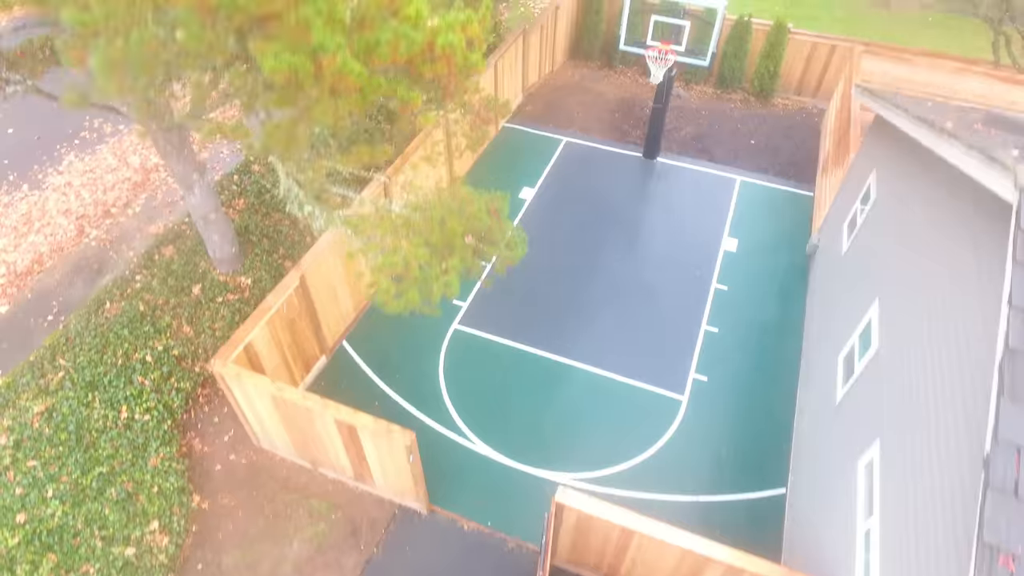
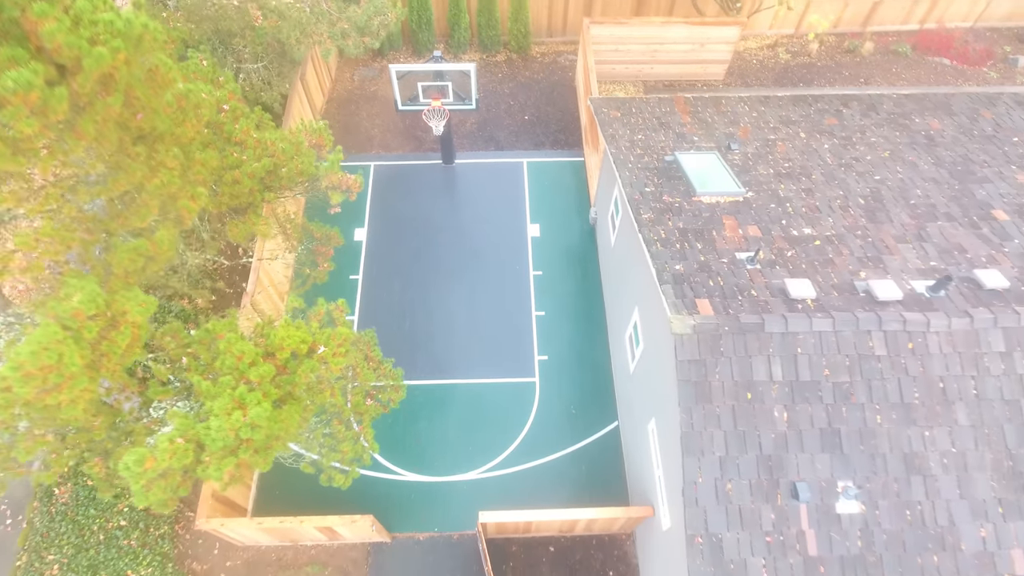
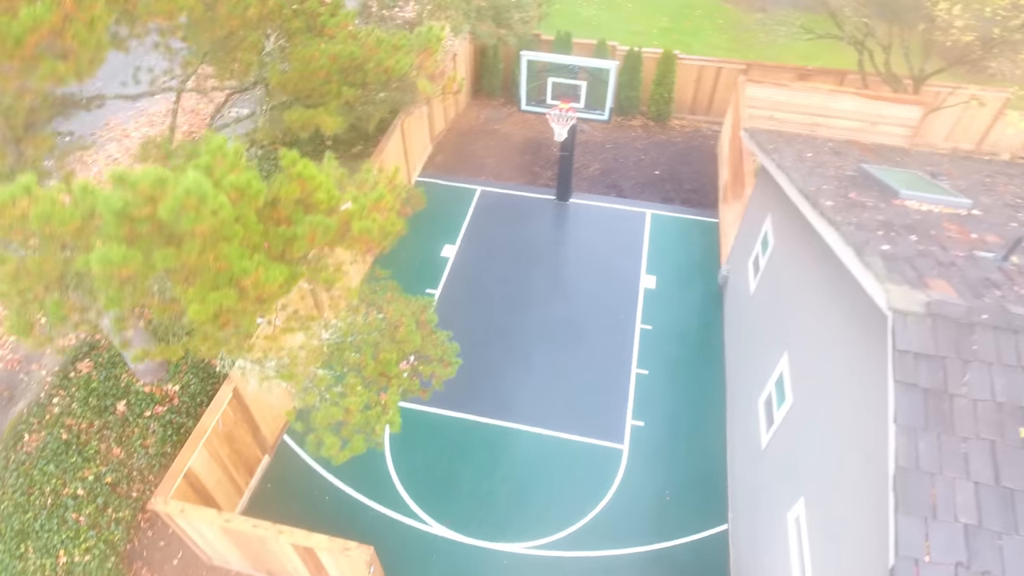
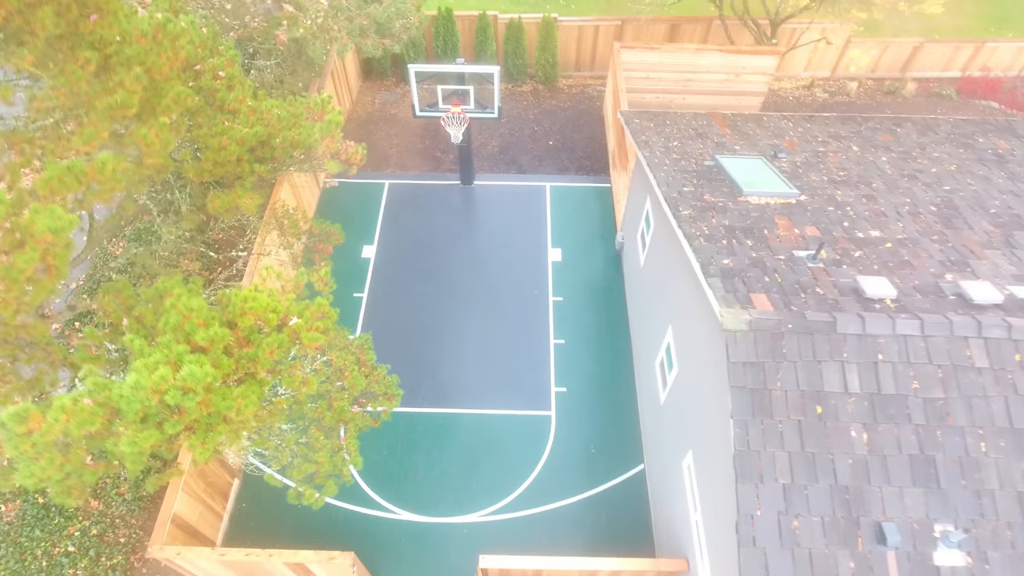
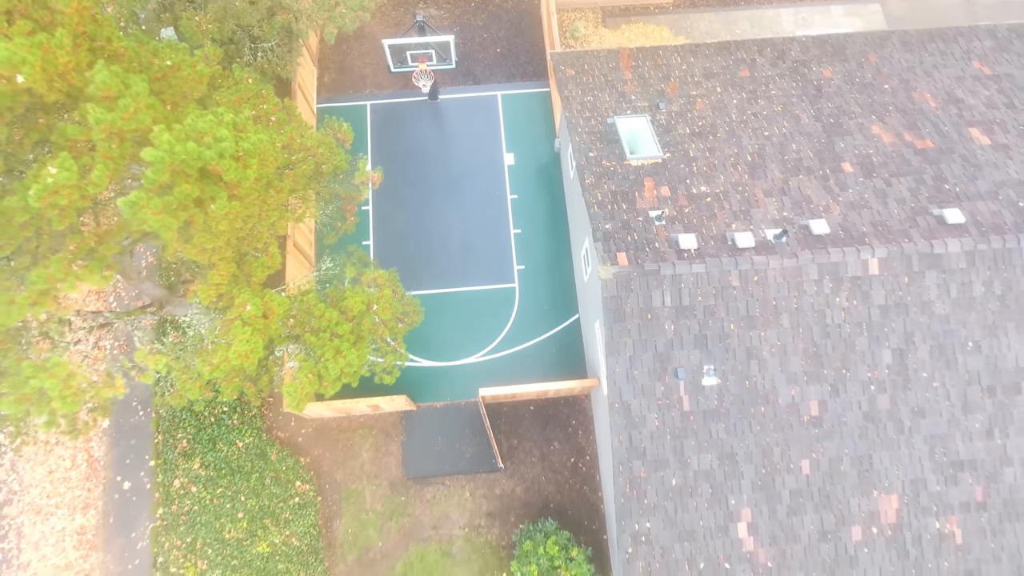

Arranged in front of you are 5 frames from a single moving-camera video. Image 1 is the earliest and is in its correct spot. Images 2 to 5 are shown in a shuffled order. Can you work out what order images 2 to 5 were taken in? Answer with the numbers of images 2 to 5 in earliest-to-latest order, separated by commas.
3, 4, 2, 5
